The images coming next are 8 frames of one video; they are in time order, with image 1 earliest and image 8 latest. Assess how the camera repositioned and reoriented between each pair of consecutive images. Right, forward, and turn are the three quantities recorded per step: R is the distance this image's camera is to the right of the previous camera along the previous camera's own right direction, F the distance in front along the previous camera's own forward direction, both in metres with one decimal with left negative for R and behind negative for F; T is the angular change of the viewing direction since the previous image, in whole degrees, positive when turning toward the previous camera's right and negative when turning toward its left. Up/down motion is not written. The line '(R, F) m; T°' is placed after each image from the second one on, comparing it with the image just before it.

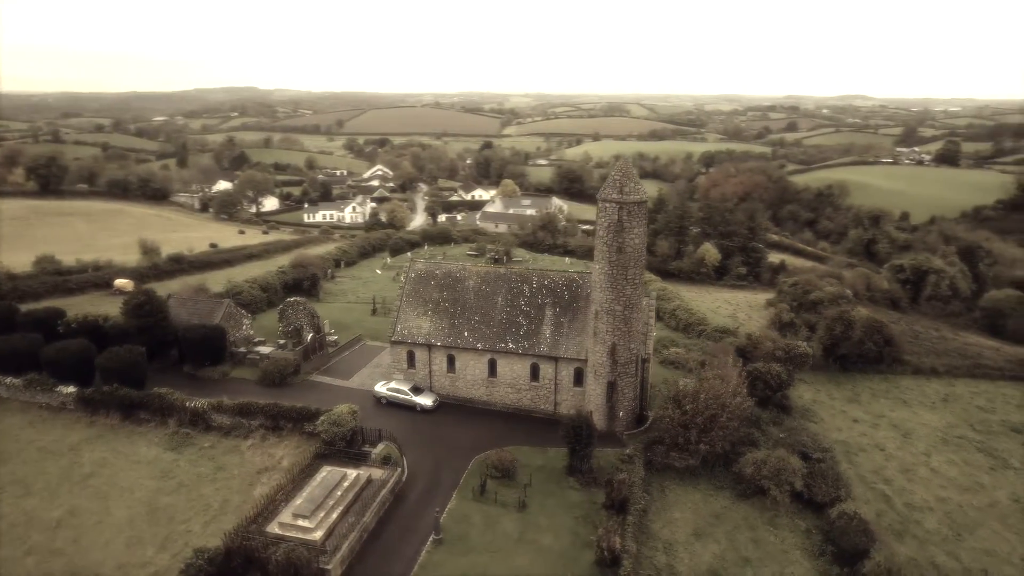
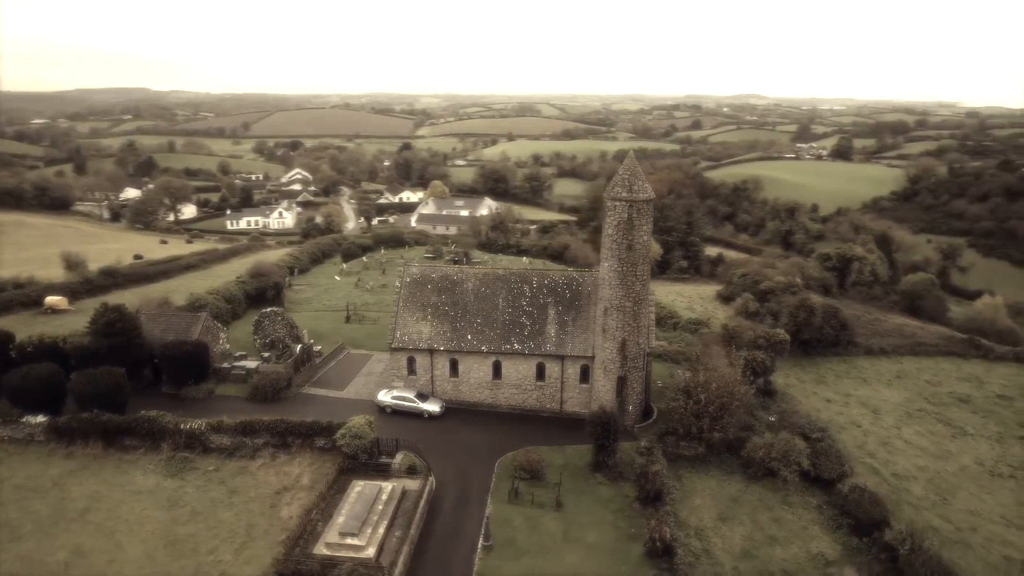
(-3.9, +0.3) m; +7°
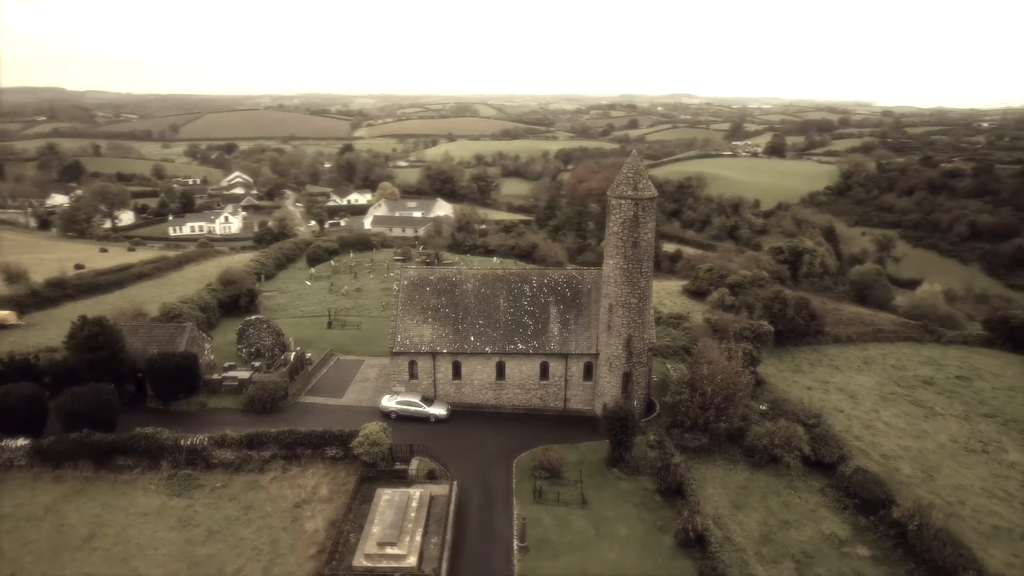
(-2.8, +0.2) m; +5°
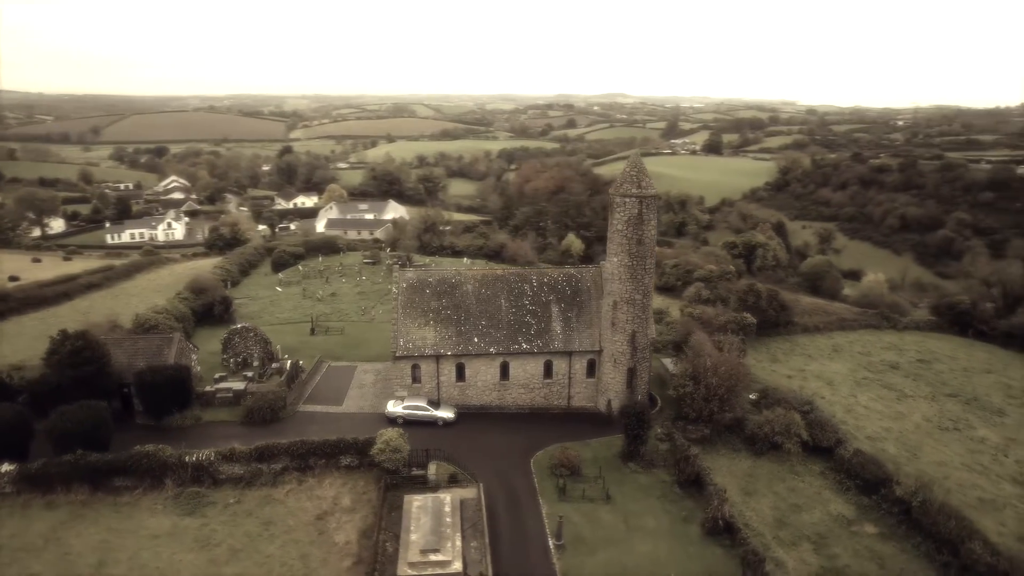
(-2.8, +0.2) m; +5°
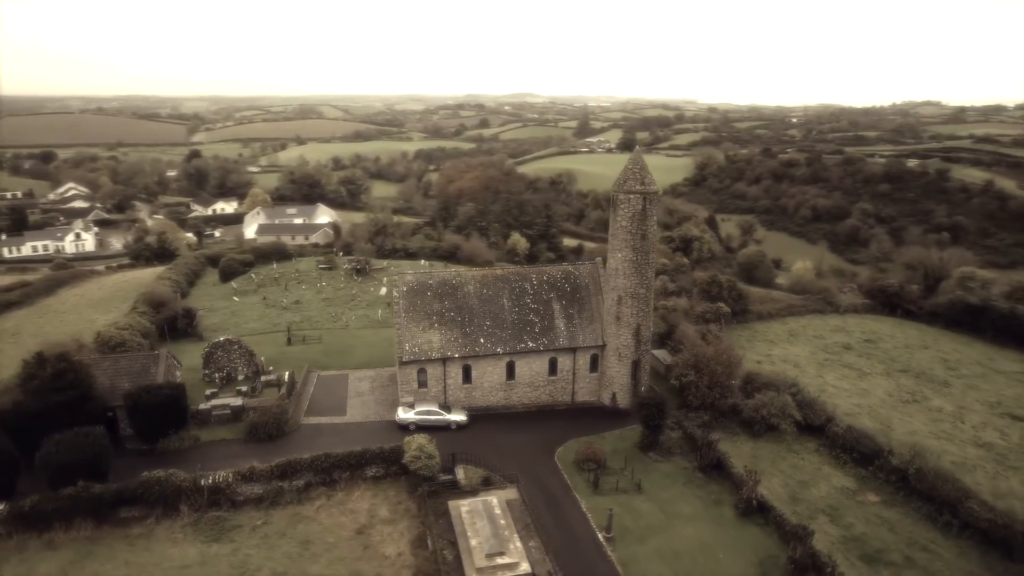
(-3.9, +0.3) m; +7°
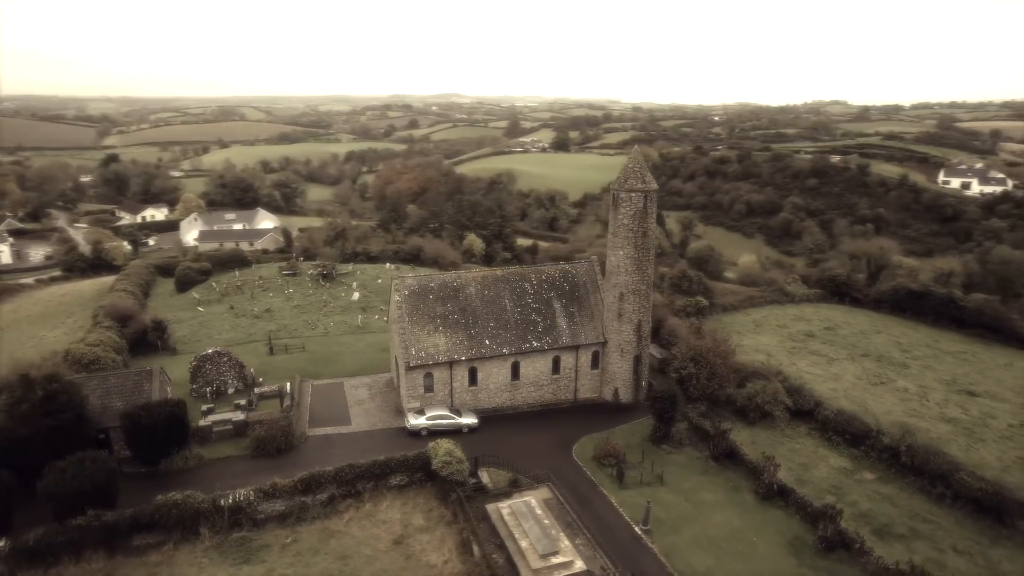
(-3.2, +0.2) m; +6°
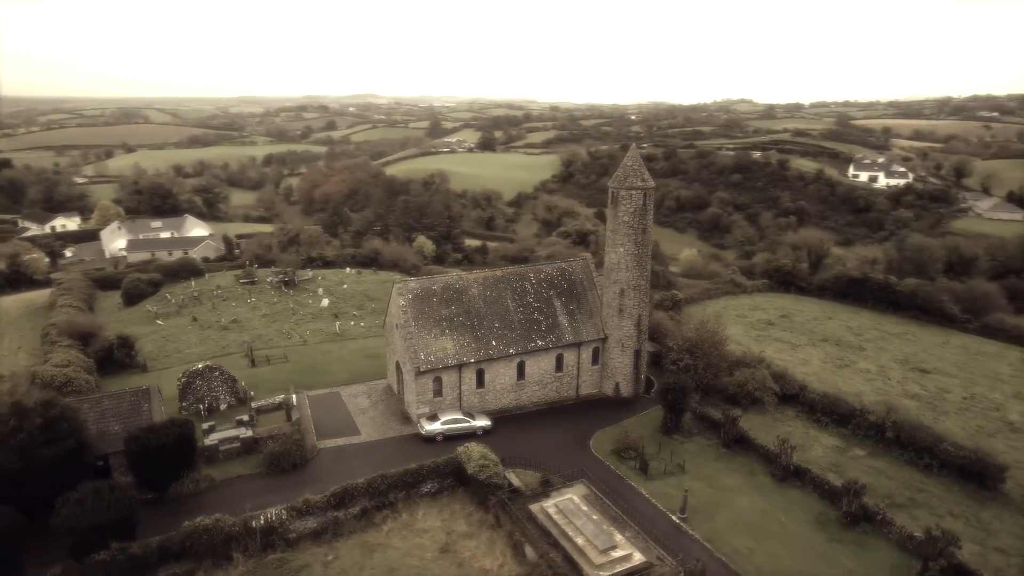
(-3.6, +0.2) m; +7°
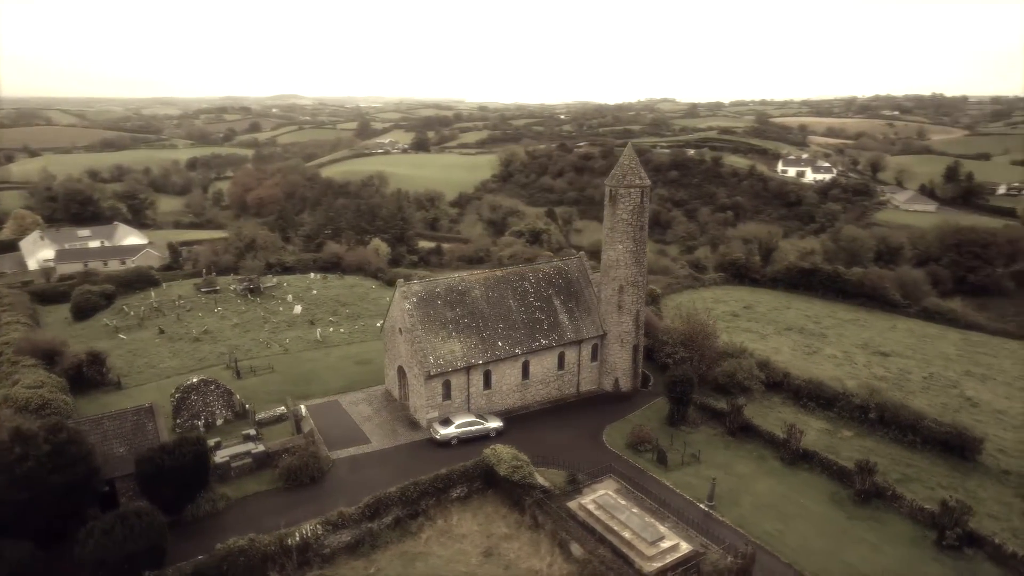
(-3.1, +0.2) m; +6°
